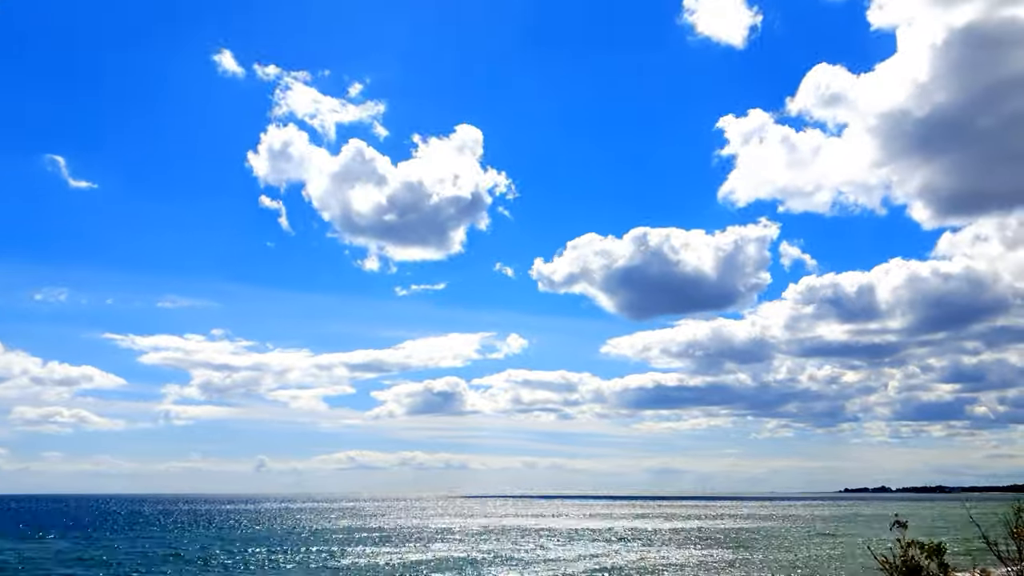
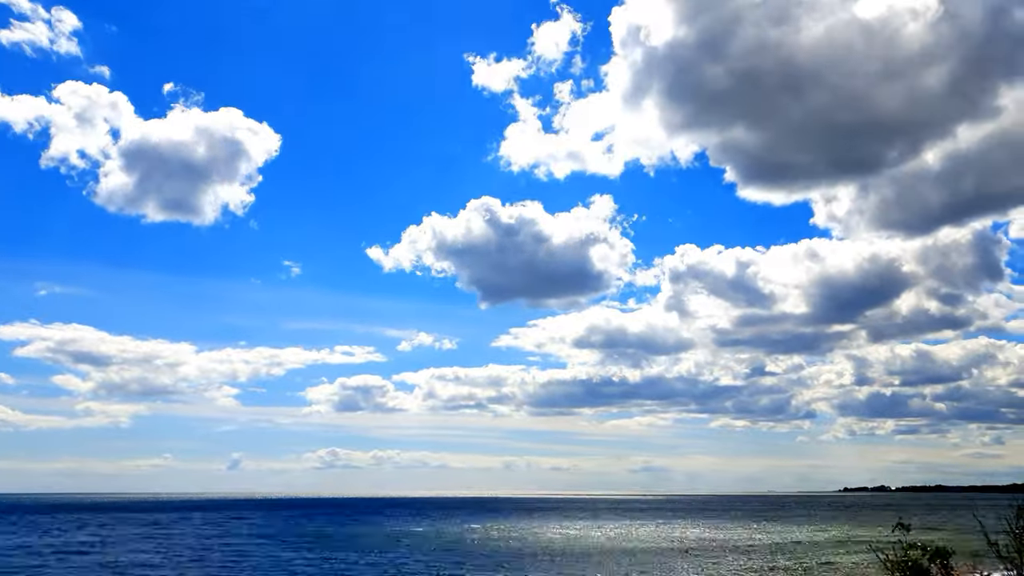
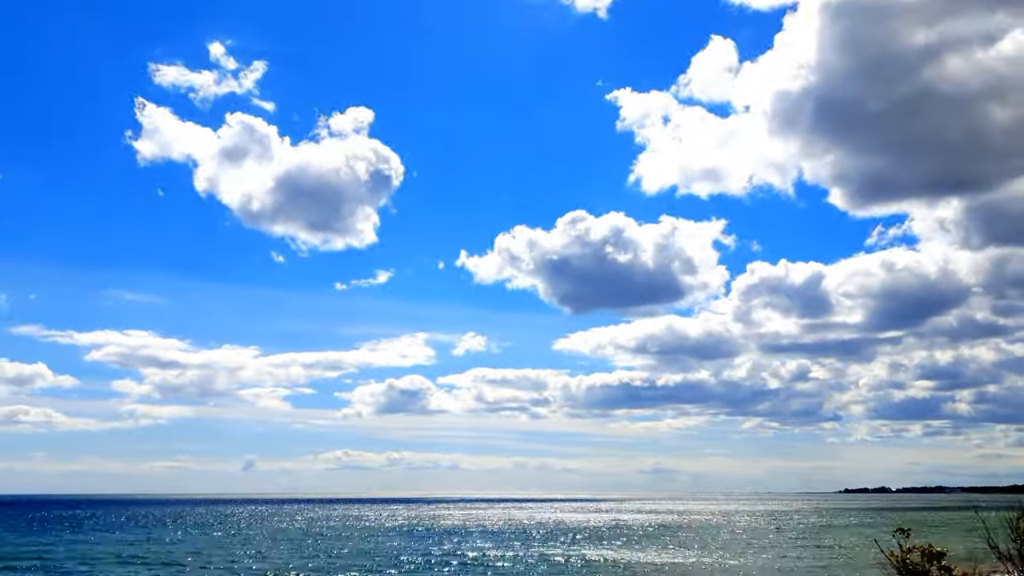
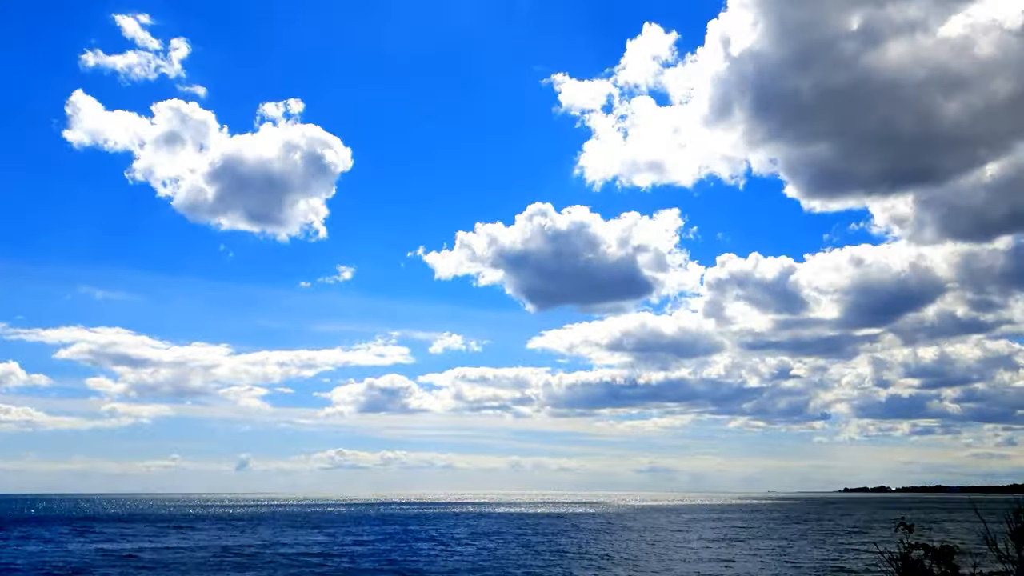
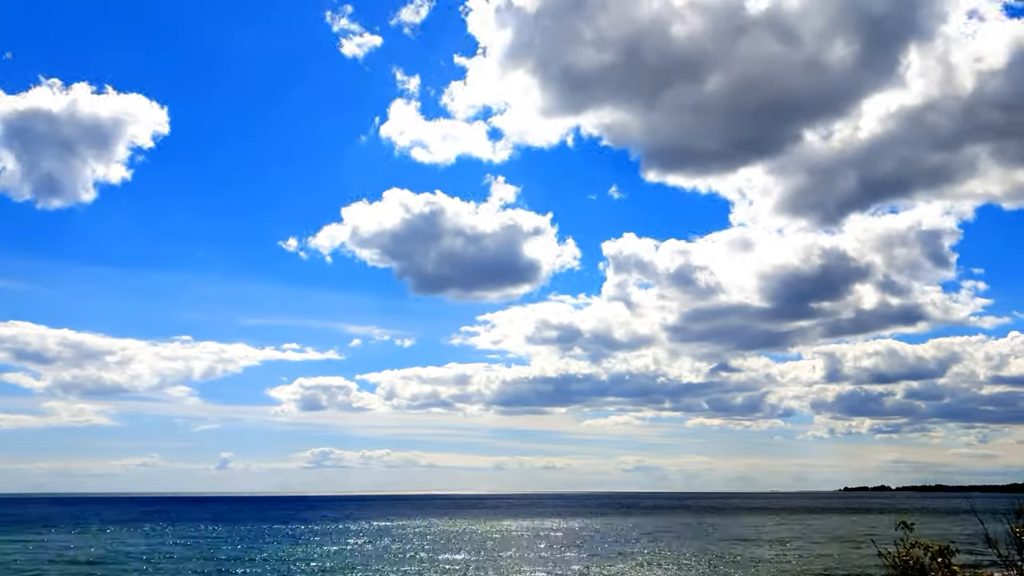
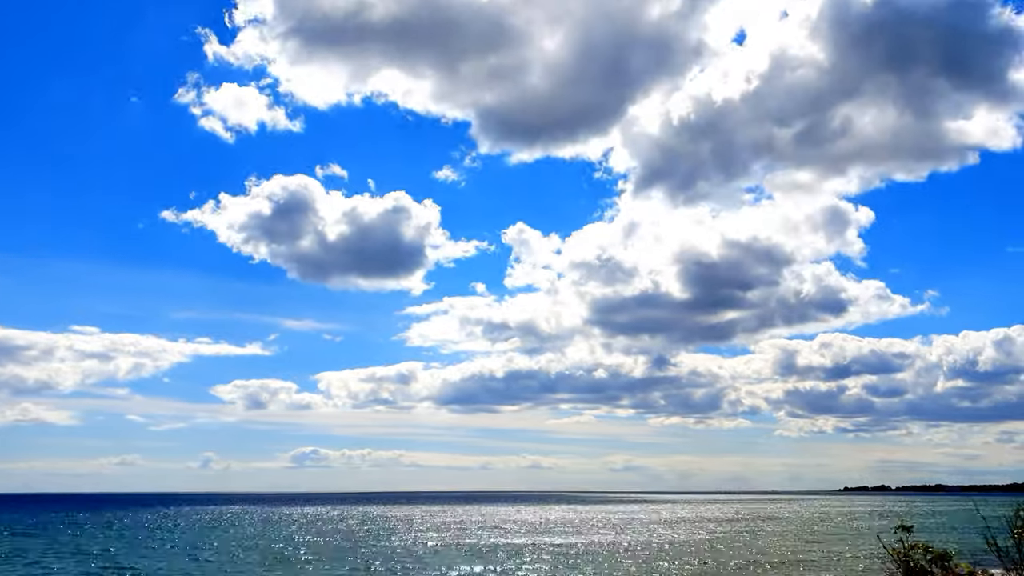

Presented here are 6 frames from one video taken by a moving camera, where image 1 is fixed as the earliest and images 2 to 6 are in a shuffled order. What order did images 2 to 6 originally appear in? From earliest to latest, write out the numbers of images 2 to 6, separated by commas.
3, 4, 2, 5, 6
